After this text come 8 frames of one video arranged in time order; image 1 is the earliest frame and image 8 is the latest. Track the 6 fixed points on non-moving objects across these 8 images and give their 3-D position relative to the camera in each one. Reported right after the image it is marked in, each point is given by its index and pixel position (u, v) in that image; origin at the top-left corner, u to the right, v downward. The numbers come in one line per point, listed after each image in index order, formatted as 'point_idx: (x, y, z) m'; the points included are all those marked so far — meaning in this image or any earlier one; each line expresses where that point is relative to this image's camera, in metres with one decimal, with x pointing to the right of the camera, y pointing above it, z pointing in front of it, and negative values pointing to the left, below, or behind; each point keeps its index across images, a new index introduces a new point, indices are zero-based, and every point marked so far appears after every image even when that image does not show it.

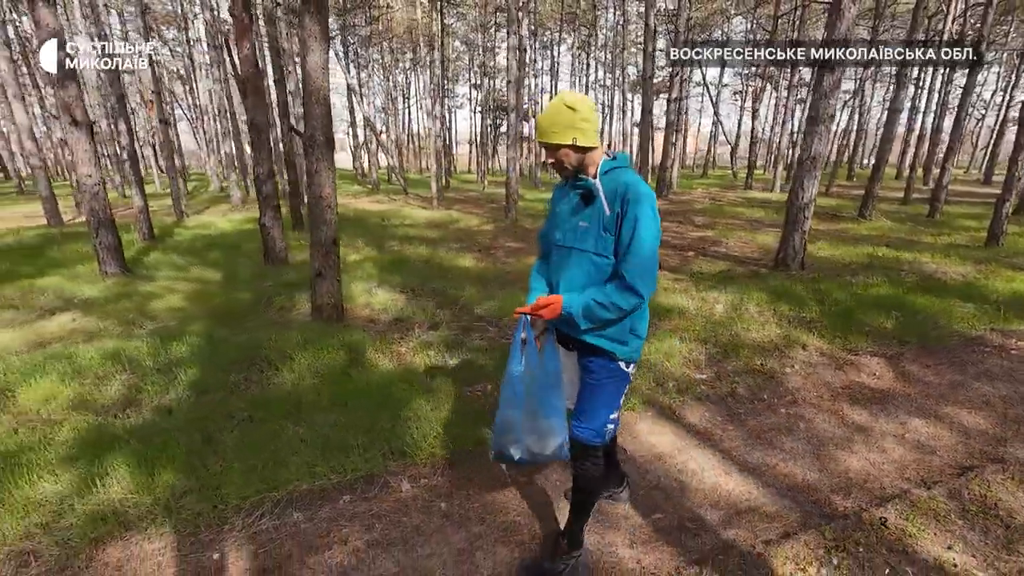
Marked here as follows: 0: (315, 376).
0: (-1.7, -0.7, +4.1) m
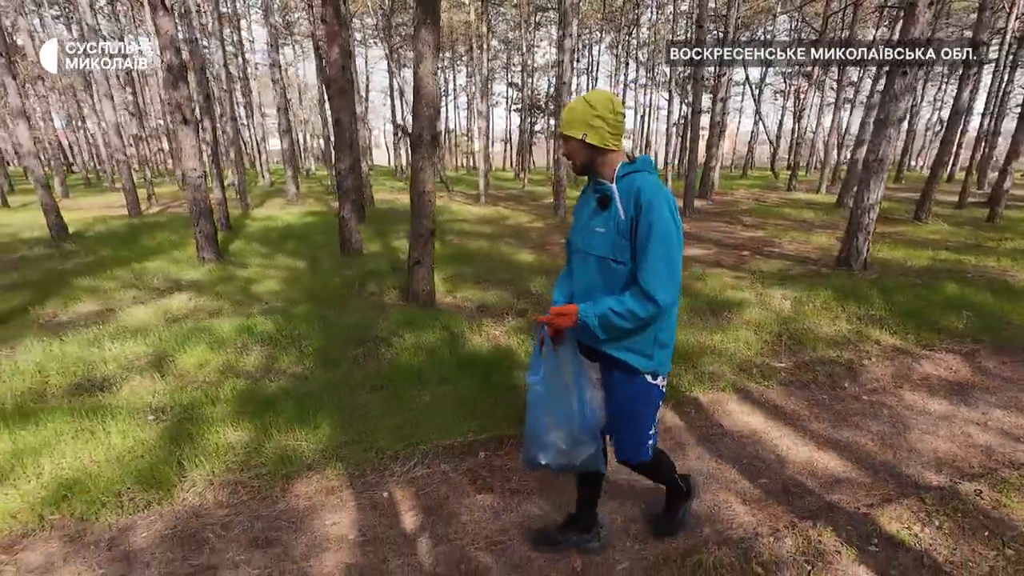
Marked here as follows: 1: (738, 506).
0: (-0.8, -0.6, +4.6) m
1: (+1.3, -1.3, +2.8) m
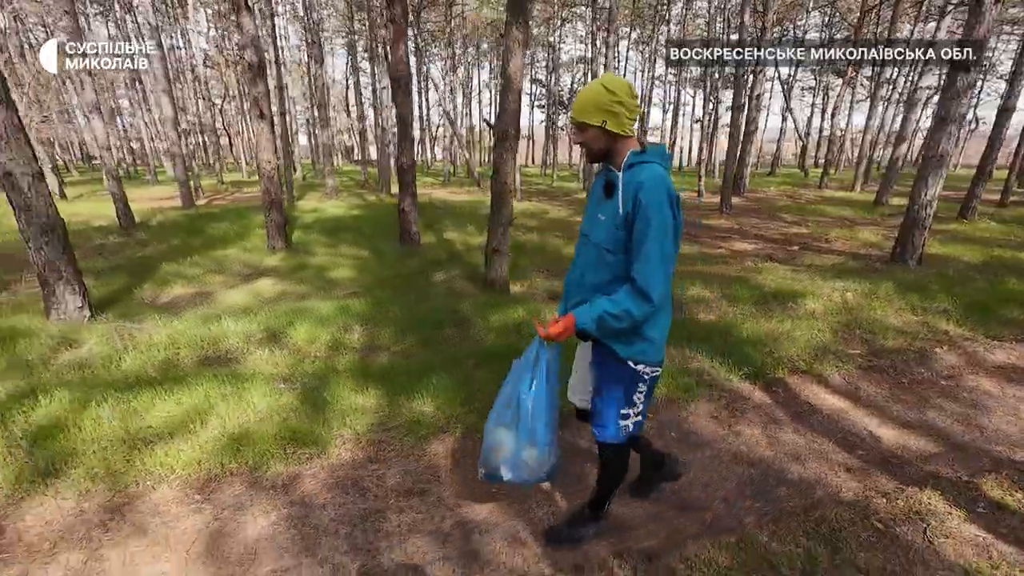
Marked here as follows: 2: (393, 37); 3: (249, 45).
0: (0.0, -0.4, +4.9) m
1: (+2.1, -1.2, +3.1) m
2: (-2.0, +4.2, +8.0) m
3: (-4.1, +3.8, +7.5) m
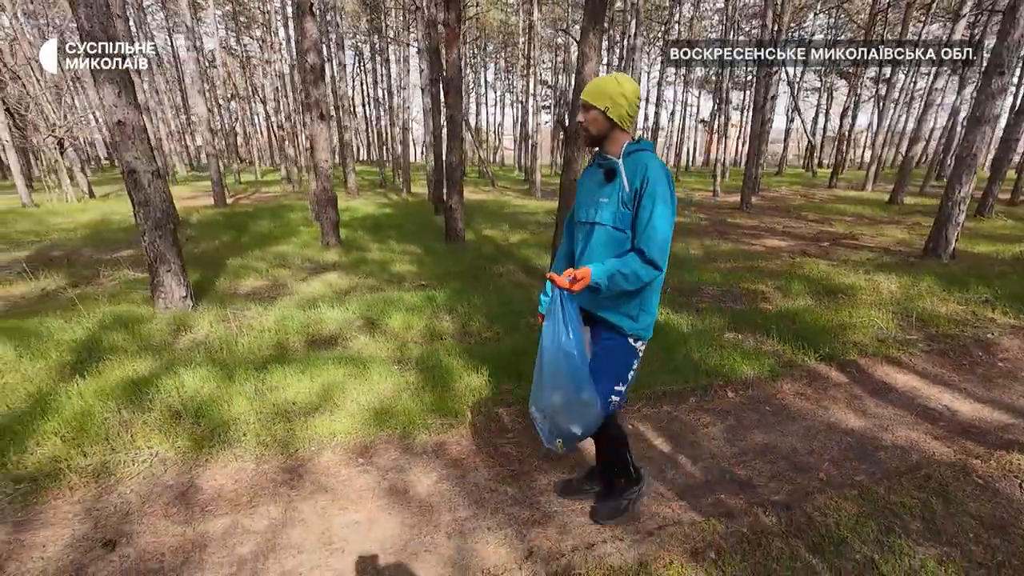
0: (+0.9, -0.3, +5.2) m
1: (+3.0, -1.1, +3.4) m
2: (-1.2, +4.3, +8.4) m
3: (-3.3, +3.9, +7.8) m
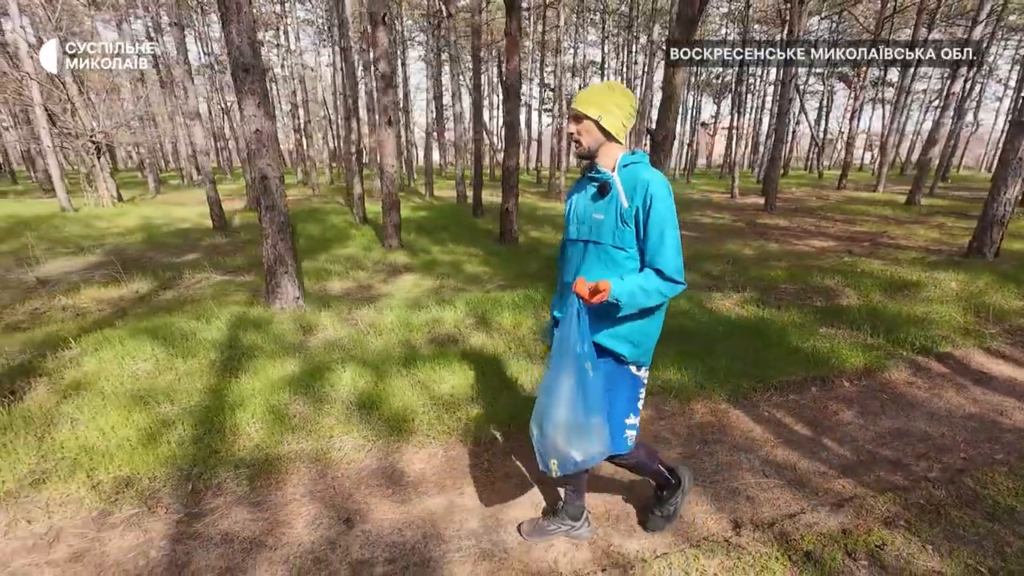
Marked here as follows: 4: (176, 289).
0: (+2.0, -0.3, +5.5) m
1: (+4.1, -1.0, +3.7) m
2: (-0.1, +4.3, +8.6) m
3: (-2.2, +3.9, +8.1) m
4: (-4.6, 0.0, +6.6) m
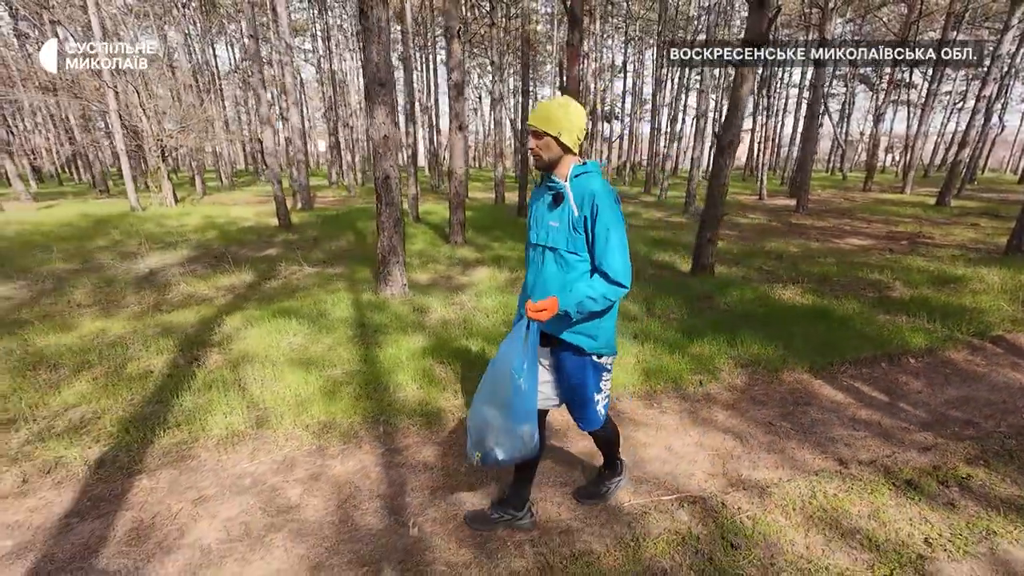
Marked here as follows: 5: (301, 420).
0: (+3.0, -0.2, +6.0) m
1: (+5.1, -0.9, +4.2) m
2: (+1.0, +4.4, +9.2) m
3: (-1.1, +4.0, +8.7) m
4: (-3.6, +0.1, +7.3) m
5: (-1.6, -1.0, +3.7) m
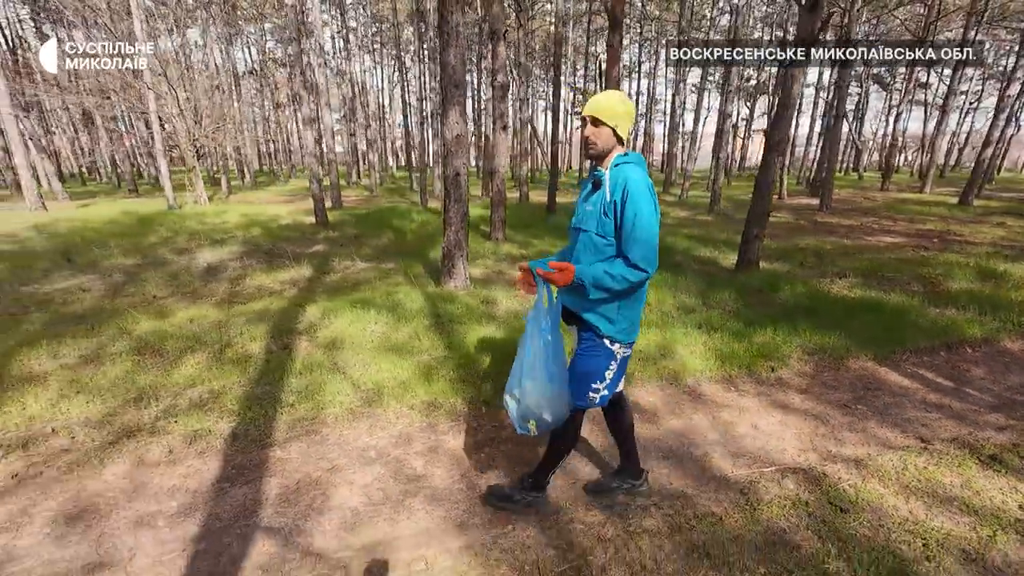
0: (+3.8, -0.1, +6.2) m
1: (+5.9, -0.8, +4.4) m
2: (+1.8, +4.5, +9.5) m
3: (-0.3, +4.1, +9.0) m
4: (-2.8, +0.2, +7.6) m
5: (-0.9, -0.9, +3.9) m
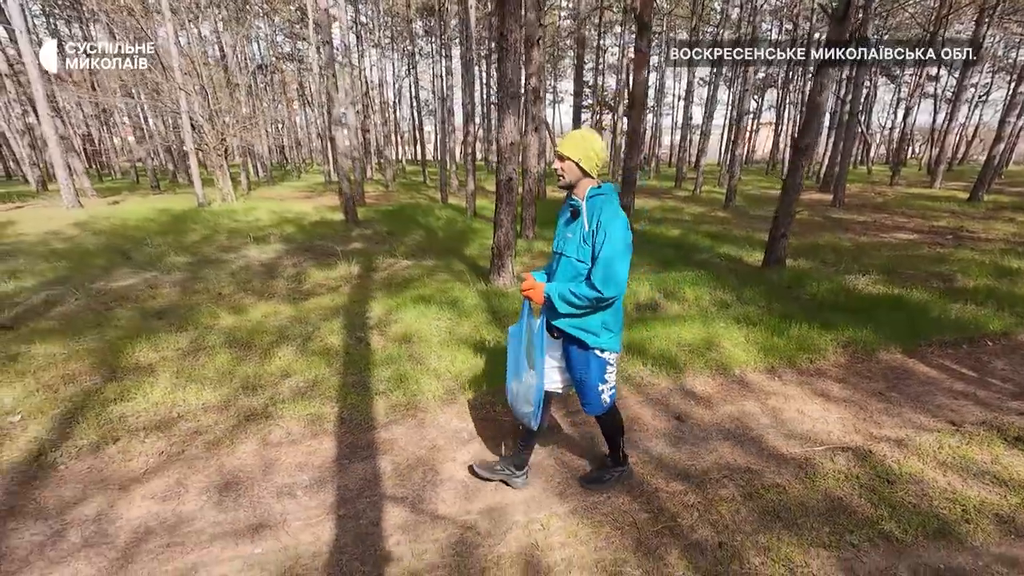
0: (+4.4, -0.1, +6.6) m
1: (+6.5, -0.8, +4.8) m
2: (+2.5, +4.6, +9.8) m
3: (+0.3, +4.2, +9.3) m
4: (-2.2, +0.3, +8.0) m
5: (-0.3, -0.9, +4.3) m
